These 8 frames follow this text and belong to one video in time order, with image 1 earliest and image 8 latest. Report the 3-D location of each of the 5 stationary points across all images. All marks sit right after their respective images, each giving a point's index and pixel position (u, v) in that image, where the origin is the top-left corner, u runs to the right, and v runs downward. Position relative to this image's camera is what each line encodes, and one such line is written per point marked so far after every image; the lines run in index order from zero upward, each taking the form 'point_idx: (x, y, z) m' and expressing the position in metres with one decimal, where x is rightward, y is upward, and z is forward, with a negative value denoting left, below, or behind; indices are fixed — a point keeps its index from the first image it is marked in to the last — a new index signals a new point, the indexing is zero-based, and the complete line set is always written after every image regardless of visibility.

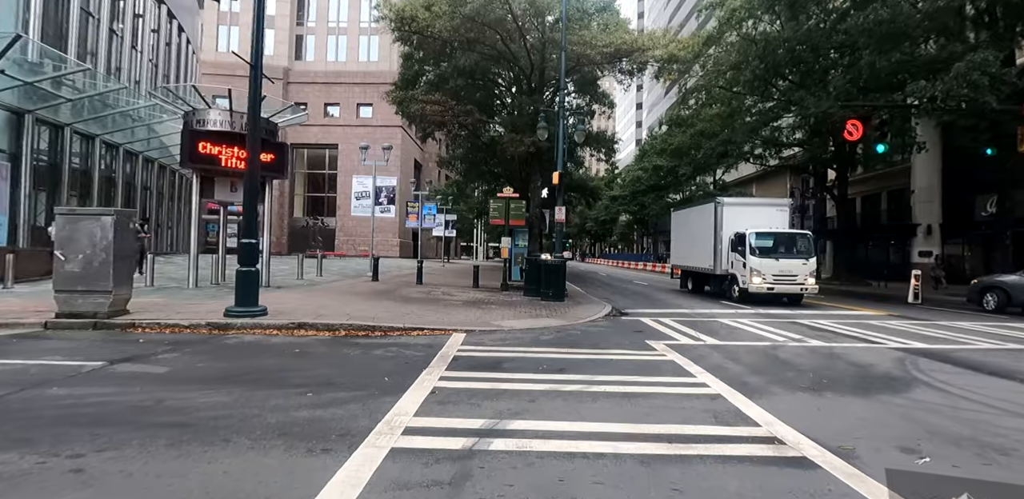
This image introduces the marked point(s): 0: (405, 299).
0: (-3.2, -1.4, +12.7) m
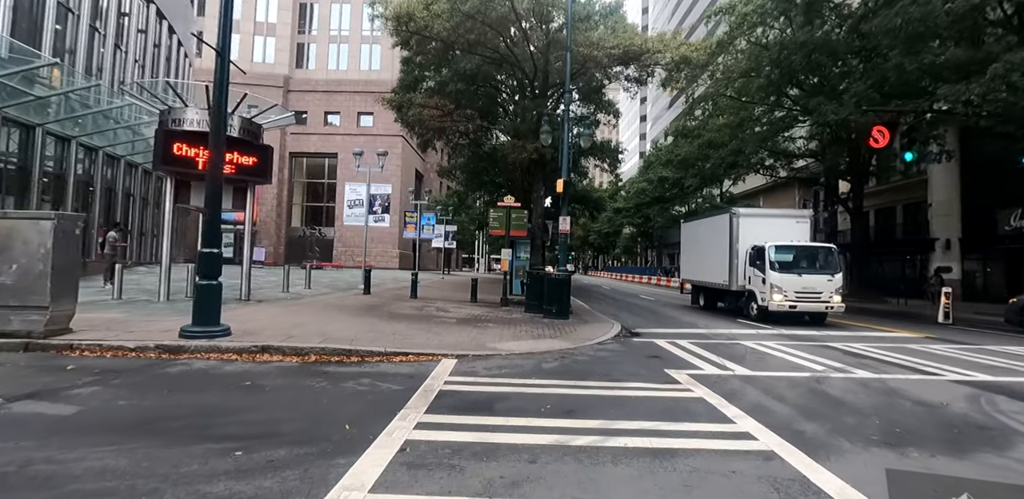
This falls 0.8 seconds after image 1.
0: (-3.2, -1.7, +11.5) m
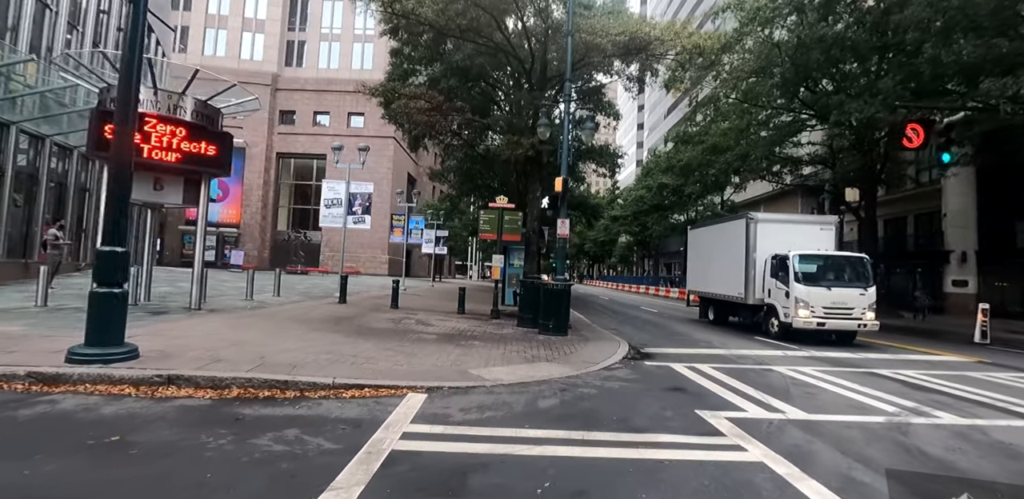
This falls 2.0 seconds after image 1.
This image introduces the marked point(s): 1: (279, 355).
0: (-3.4, -1.8, +9.8) m
1: (-3.6, -1.6, +6.6) m
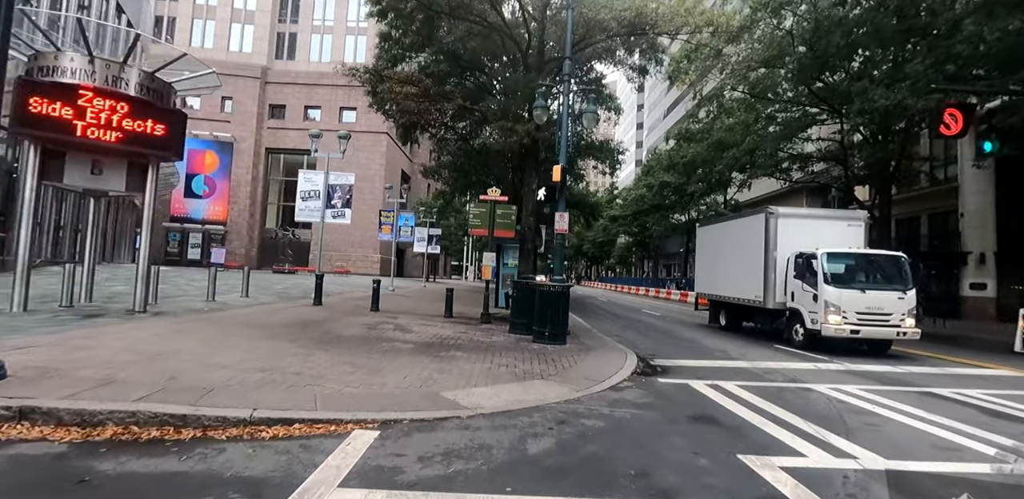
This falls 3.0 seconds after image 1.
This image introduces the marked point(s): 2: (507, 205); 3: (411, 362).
0: (-3.6, -1.7, +8.4) m
1: (-3.8, -1.5, +5.2) m
2: (-0.2, +1.7, +16.2) m
3: (-1.7, -1.8, +7.1) m
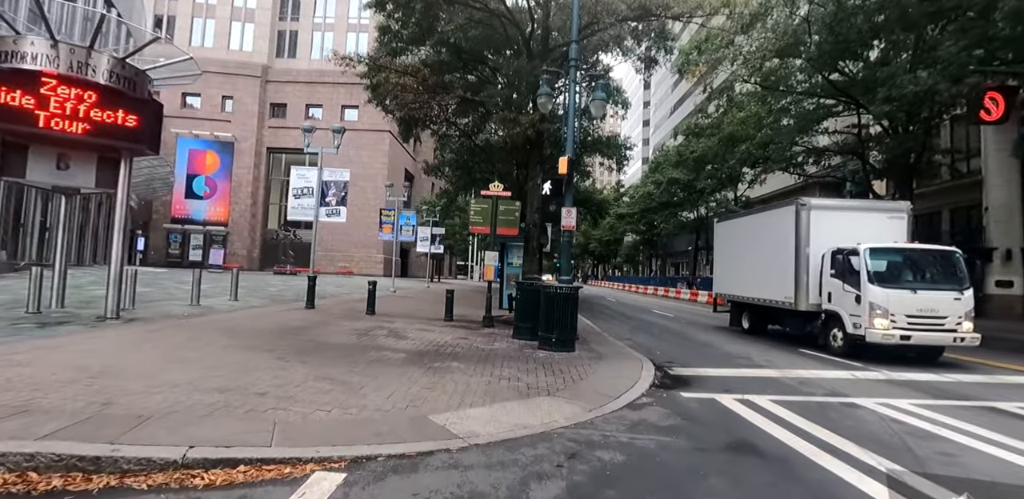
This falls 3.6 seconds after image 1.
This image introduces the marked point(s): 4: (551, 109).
0: (-3.6, -1.7, +7.6) m
1: (-3.8, -1.5, +4.4) m
2: (-0.1, +1.7, +15.3) m
3: (-1.6, -1.8, +6.3) m
4: (+1.1, +4.0, +12.3) m
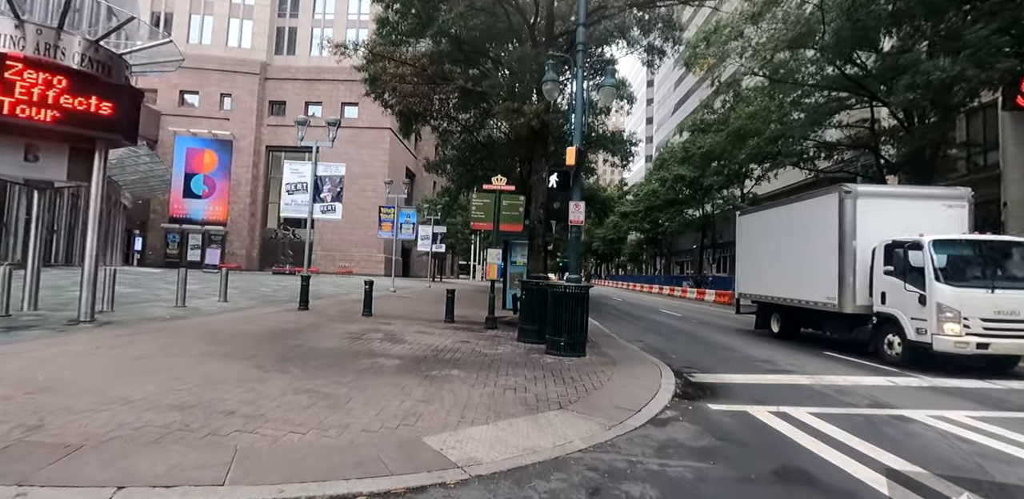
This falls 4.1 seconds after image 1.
0: (-3.5, -1.6, +6.9) m
1: (-3.7, -1.4, +3.7) m
2: (0.0, +1.8, +14.6) m
3: (-1.5, -1.8, +5.6) m
4: (+1.2, +4.1, +11.6) m
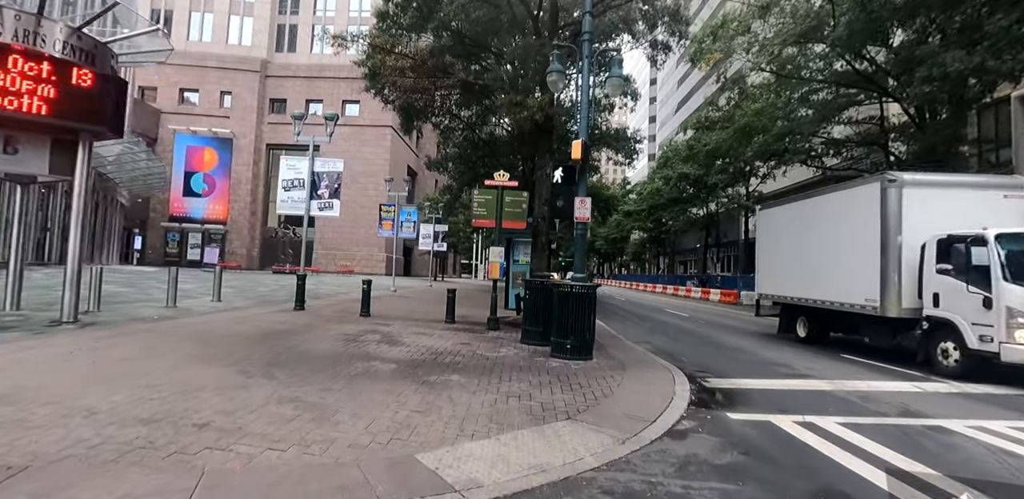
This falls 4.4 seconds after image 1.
0: (-3.4, -1.6, +6.5) m
1: (-3.7, -1.4, +3.3) m
2: (+0.1, +1.9, +14.2) m
3: (-1.5, -1.7, +5.2) m
4: (+1.3, +4.1, +11.2) m
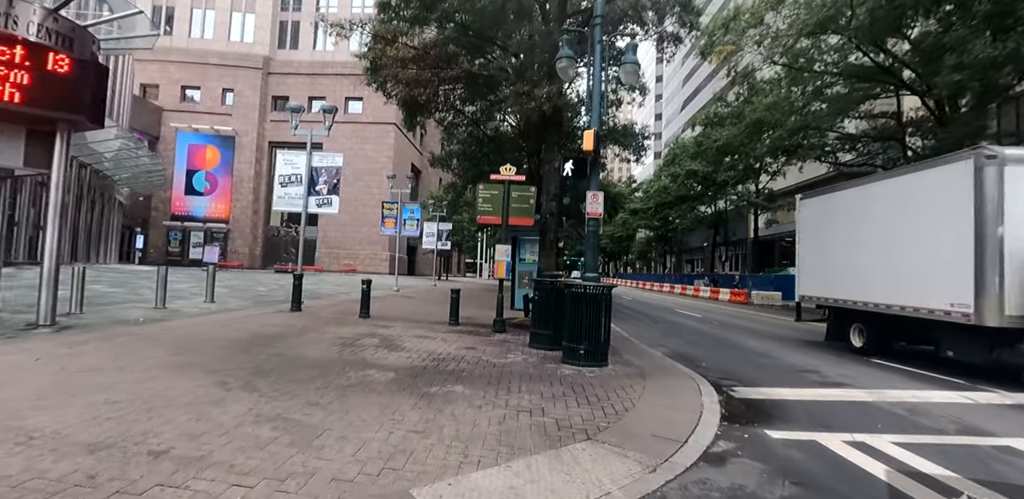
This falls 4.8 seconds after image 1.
0: (-3.3, -1.6, +5.9) m
1: (-3.6, -1.4, +2.7) m
2: (+0.3, +1.9, +13.6) m
3: (-1.4, -1.7, +4.6) m
4: (+1.5, +4.2, +10.5) m
